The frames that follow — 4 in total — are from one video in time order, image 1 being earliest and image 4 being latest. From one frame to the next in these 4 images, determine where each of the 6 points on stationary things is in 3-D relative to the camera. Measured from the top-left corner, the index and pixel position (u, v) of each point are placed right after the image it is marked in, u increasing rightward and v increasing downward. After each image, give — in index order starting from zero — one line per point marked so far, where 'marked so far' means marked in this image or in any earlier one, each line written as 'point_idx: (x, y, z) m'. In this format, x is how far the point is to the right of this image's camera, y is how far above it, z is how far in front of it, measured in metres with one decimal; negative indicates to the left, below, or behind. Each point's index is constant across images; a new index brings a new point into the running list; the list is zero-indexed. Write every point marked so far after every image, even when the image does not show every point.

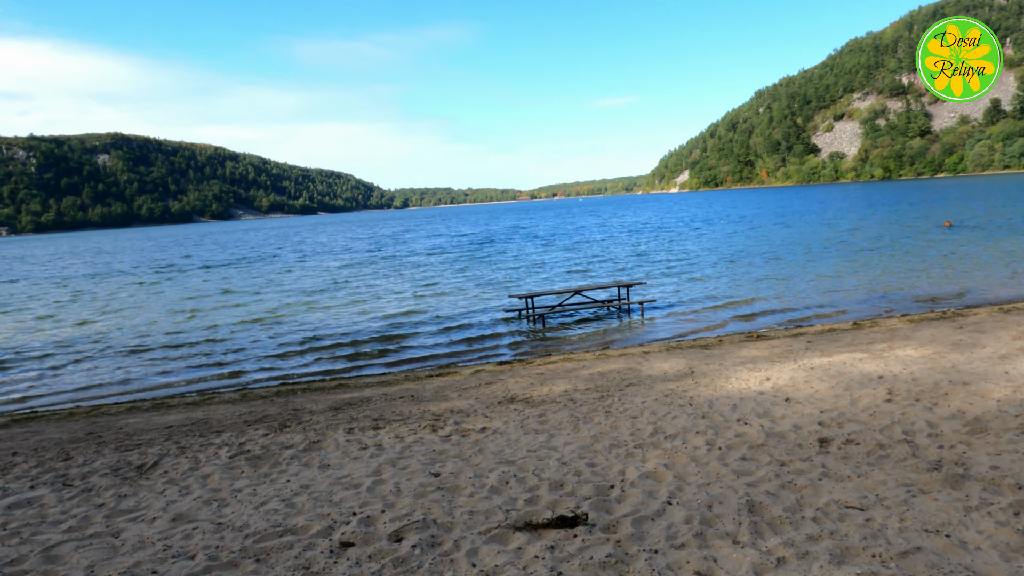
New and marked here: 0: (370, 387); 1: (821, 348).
0: (-1.9, -1.4, +10.3) m
1: (+4.2, -0.8, +10.3) m
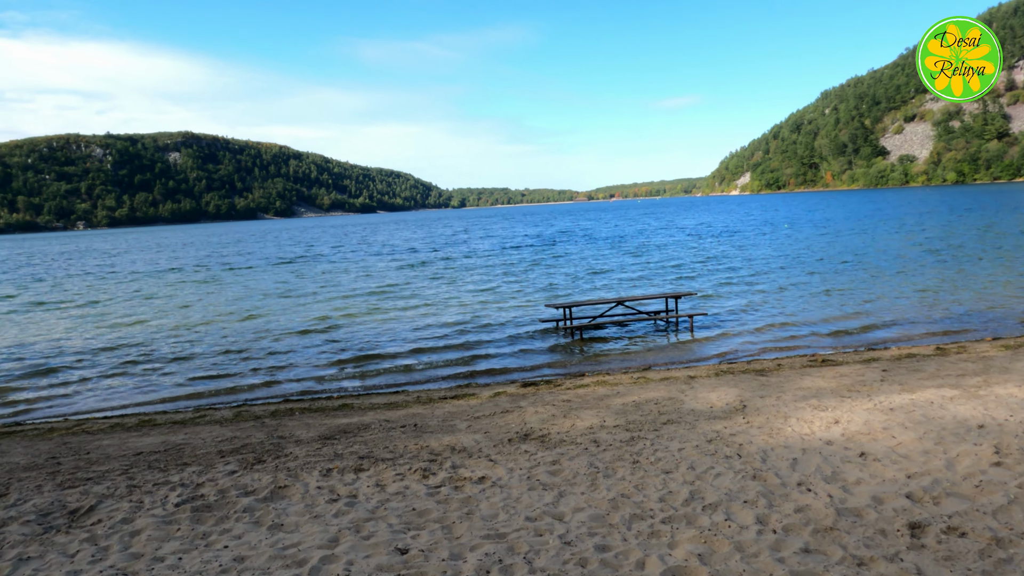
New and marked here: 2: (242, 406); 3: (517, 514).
0: (-1.7, -1.5, +9.2) m
1: (+4.5, -1.1, +8.7) m
2: (-3.7, -1.6, +10.2) m
3: (0.0, -1.5, +5.0) m
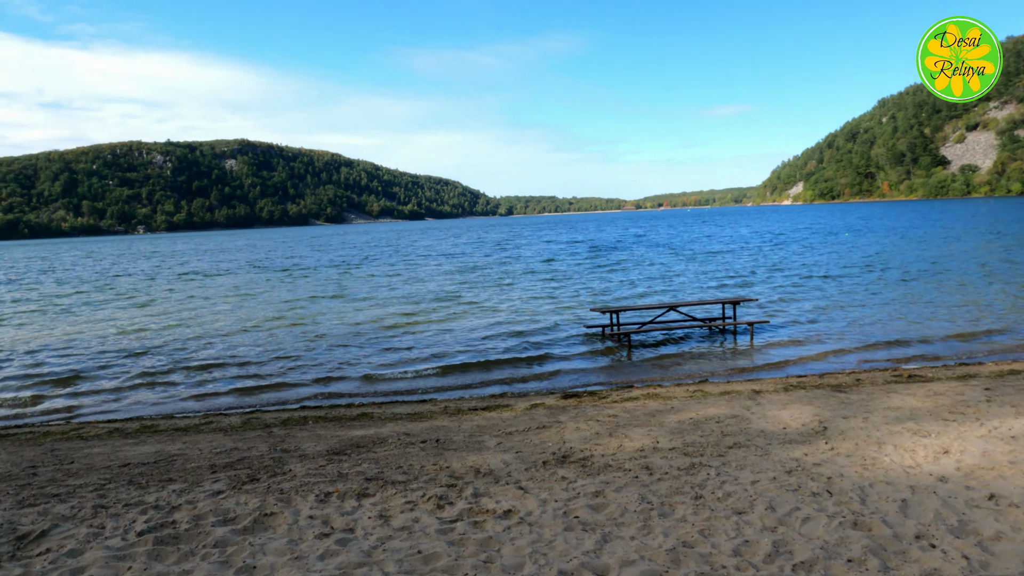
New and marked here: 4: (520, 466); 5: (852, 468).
0: (-1.2, -1.4, +8.2) m
1: (+4.8, -1.1, +7.3) m
2: (-3.2, -1.5, +9.3) m
3: (+0.2, -1.4, +3.9) m
4: (+0.1, -1.4, +5.9) m
5: (+2.4, -1.3, +5.4) m
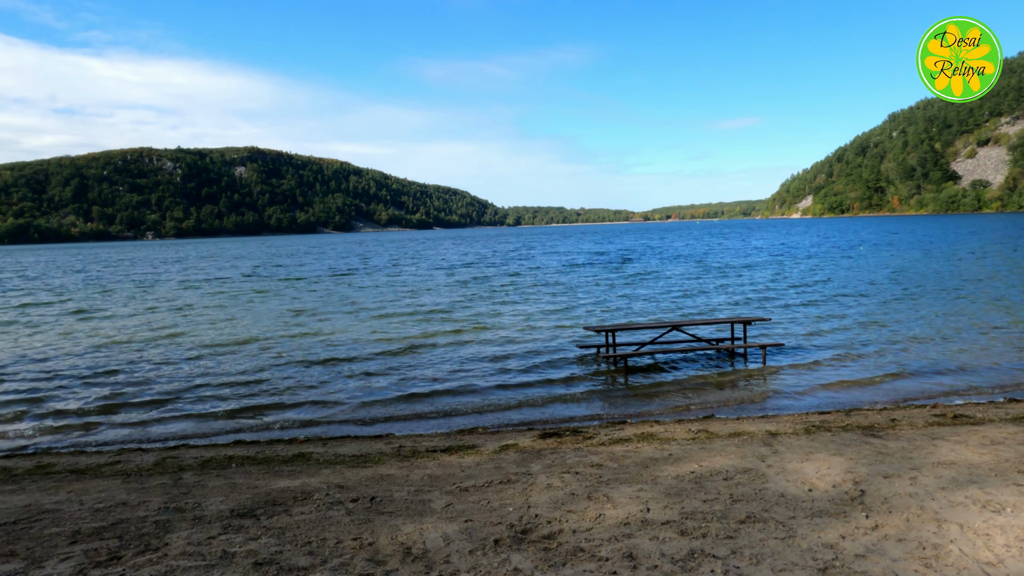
0: (-1.6, -1.6, +6.7) m
1: (+4.5, -1.3, +5.8) m
2: (-3.5, -1.7, +7.9) m
3: (-0.2, -1.5, +2.5) m
4: (-0.3, -1.5, +4.5) m
5: (+2.1, -1.4, +3.9) m
